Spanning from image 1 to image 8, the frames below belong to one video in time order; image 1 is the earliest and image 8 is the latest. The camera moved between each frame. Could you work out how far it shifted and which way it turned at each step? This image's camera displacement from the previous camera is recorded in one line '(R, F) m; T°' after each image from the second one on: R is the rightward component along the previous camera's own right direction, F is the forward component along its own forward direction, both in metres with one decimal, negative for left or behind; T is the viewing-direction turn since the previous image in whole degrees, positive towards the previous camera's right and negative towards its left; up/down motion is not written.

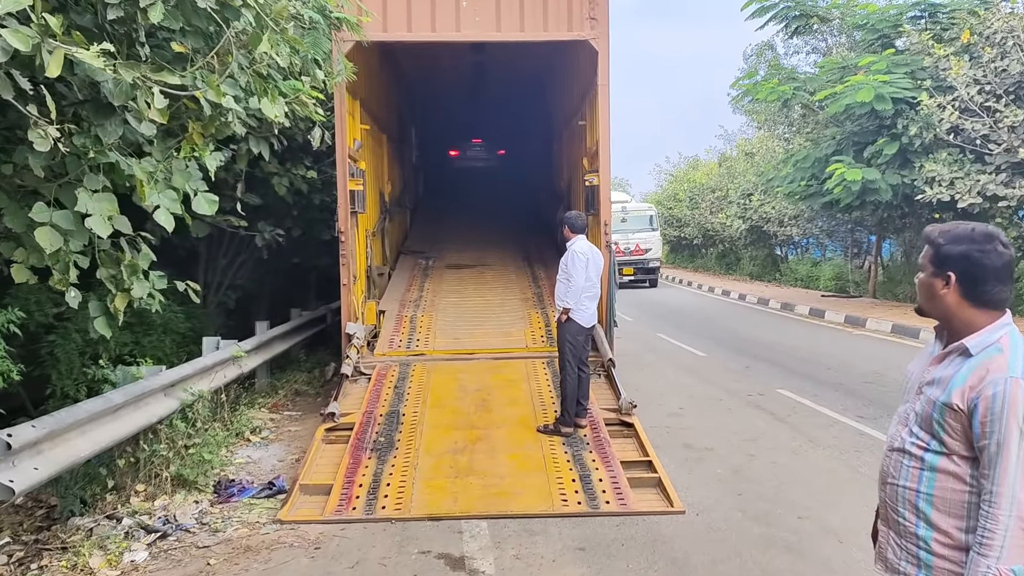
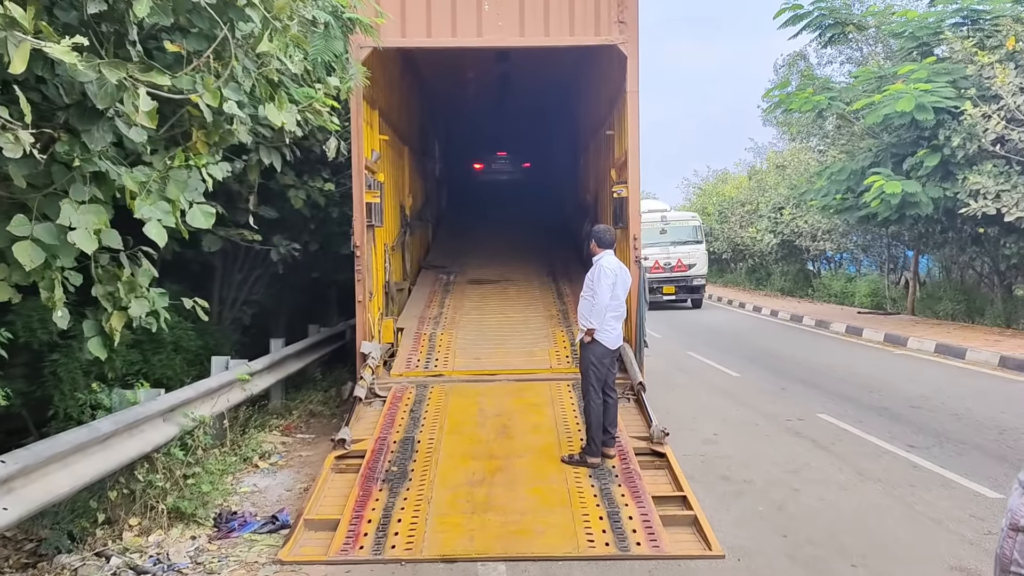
(0.0, +0.3) m; -2°
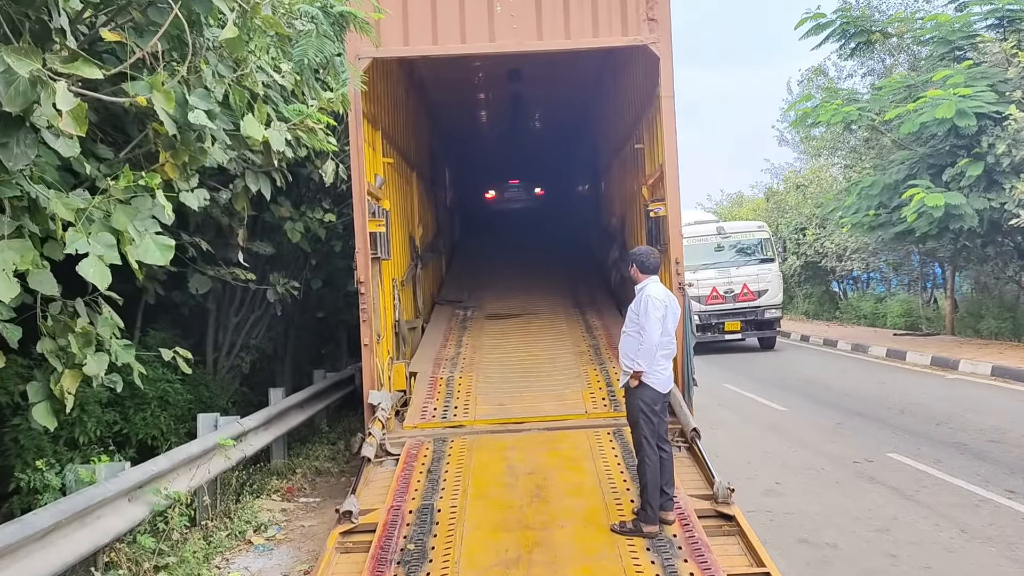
(-0.1, +0.7) m; -1°
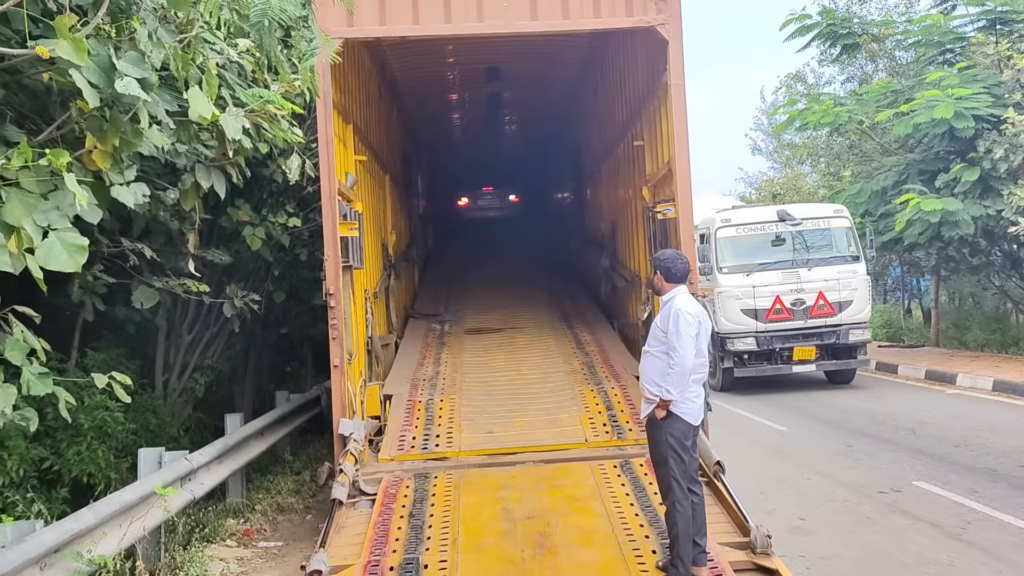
(-0.1, +0.6) m; +2°
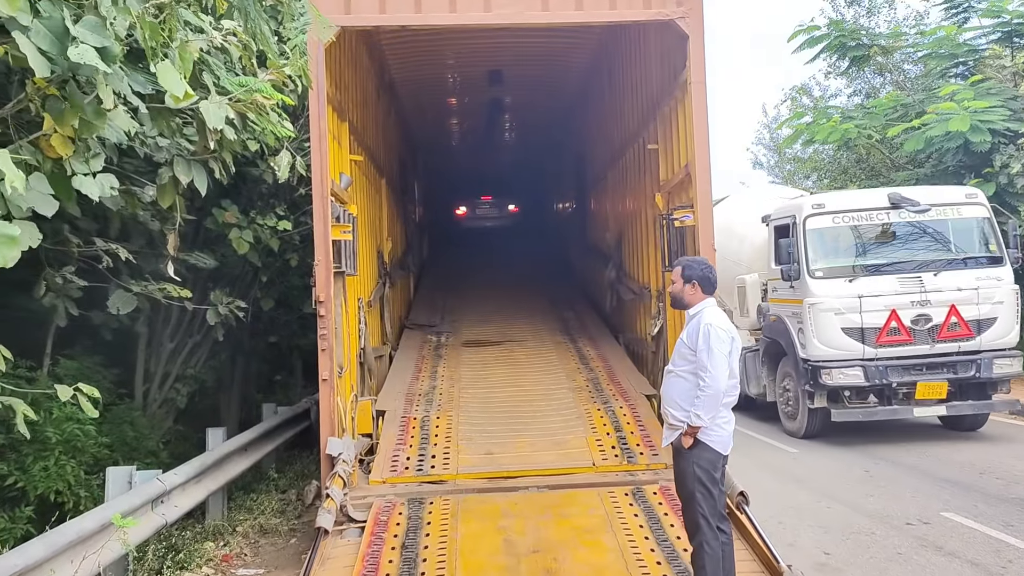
(-0.1, +0.3) m; 0°
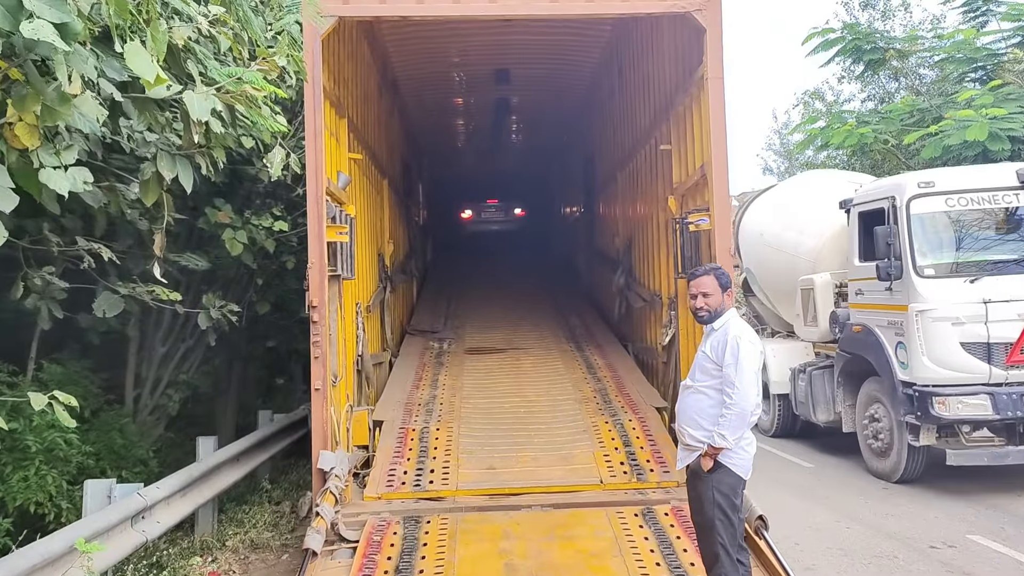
(0.0, +0.2) m; 0°
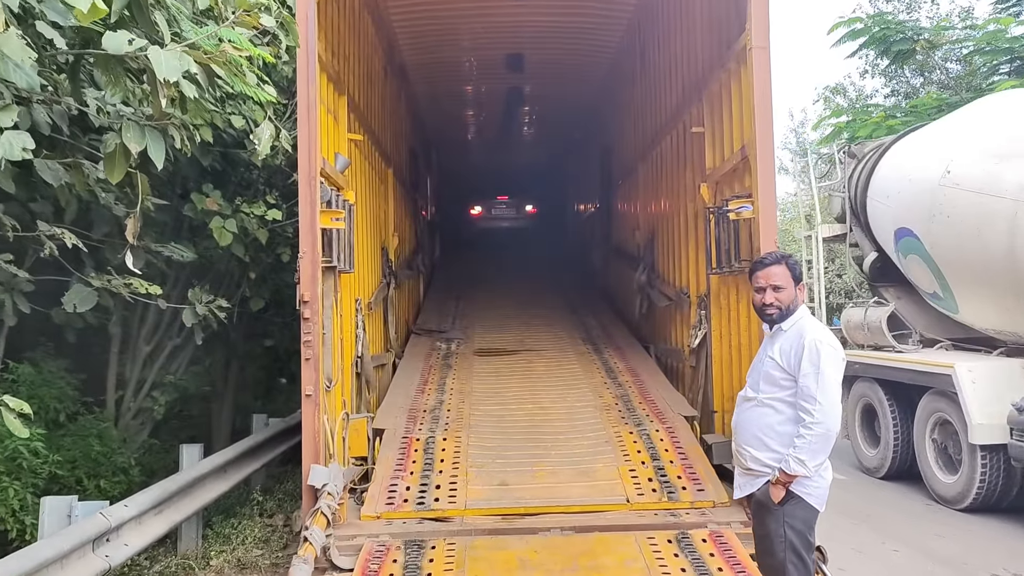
(0.0, +0.5) m; 0°
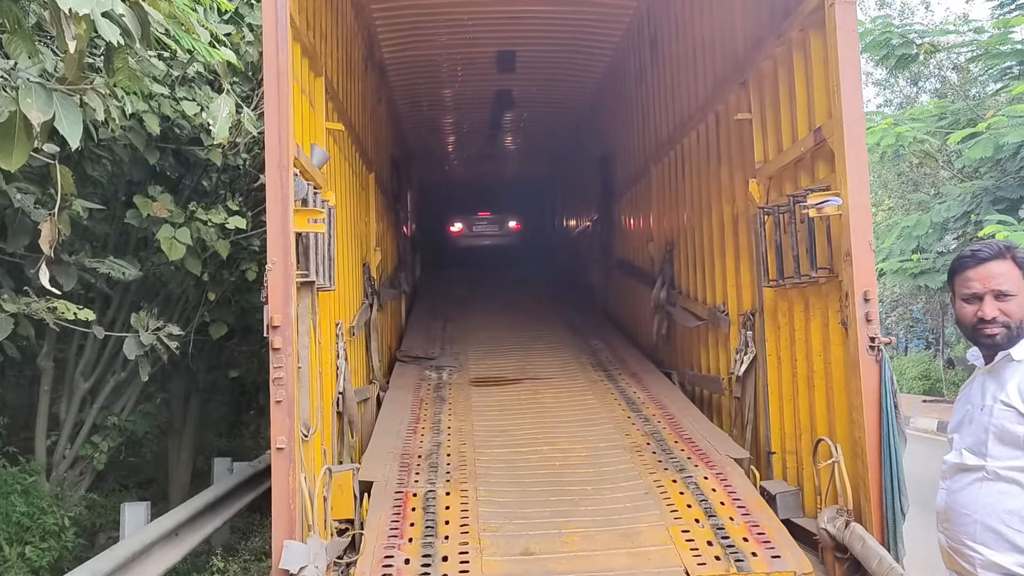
(-0.2, +0.8) m; +2°
